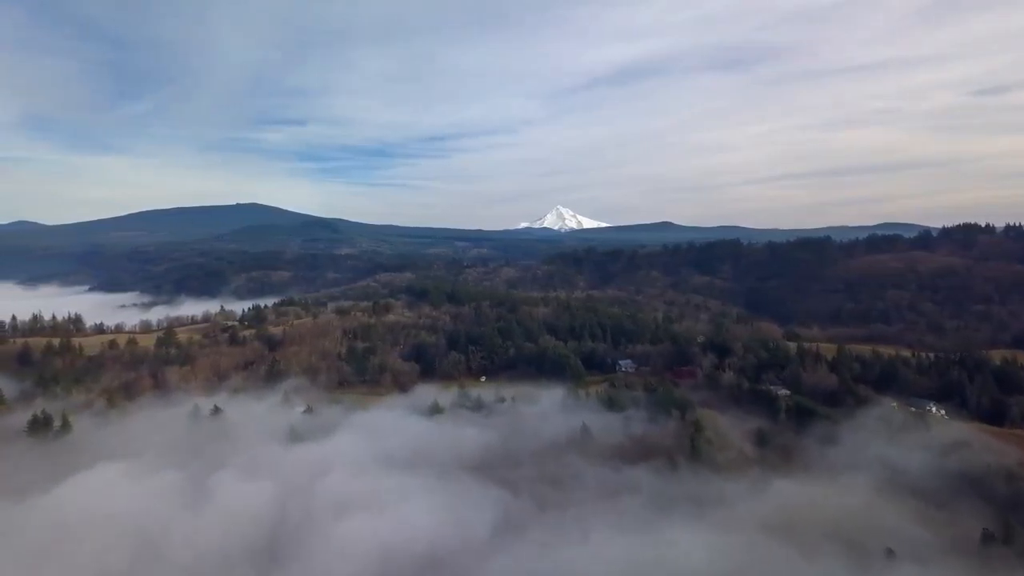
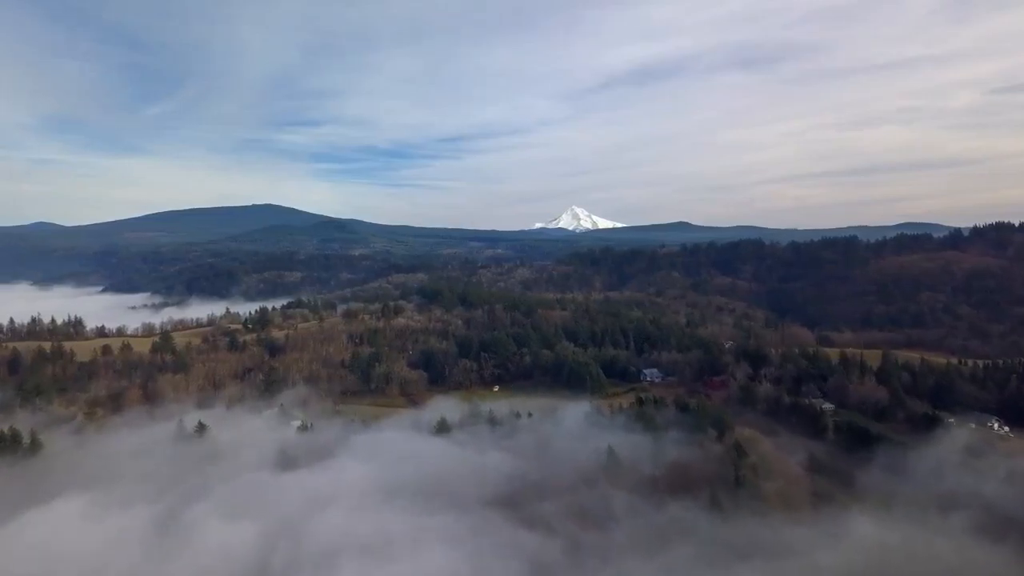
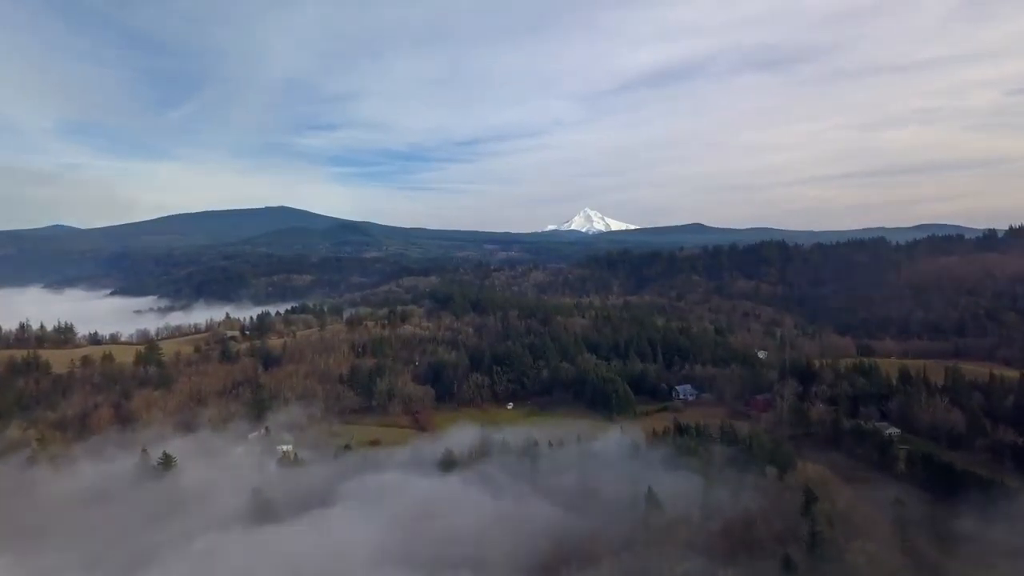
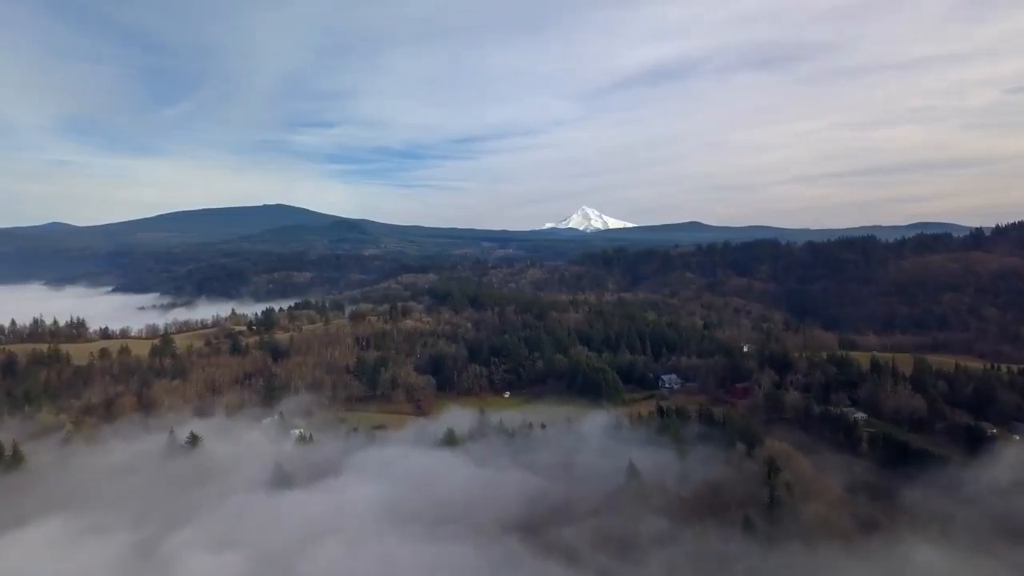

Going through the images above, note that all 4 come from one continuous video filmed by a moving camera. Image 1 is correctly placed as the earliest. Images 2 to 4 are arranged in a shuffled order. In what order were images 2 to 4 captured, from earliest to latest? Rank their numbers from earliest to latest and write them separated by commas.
2, 4, 3
